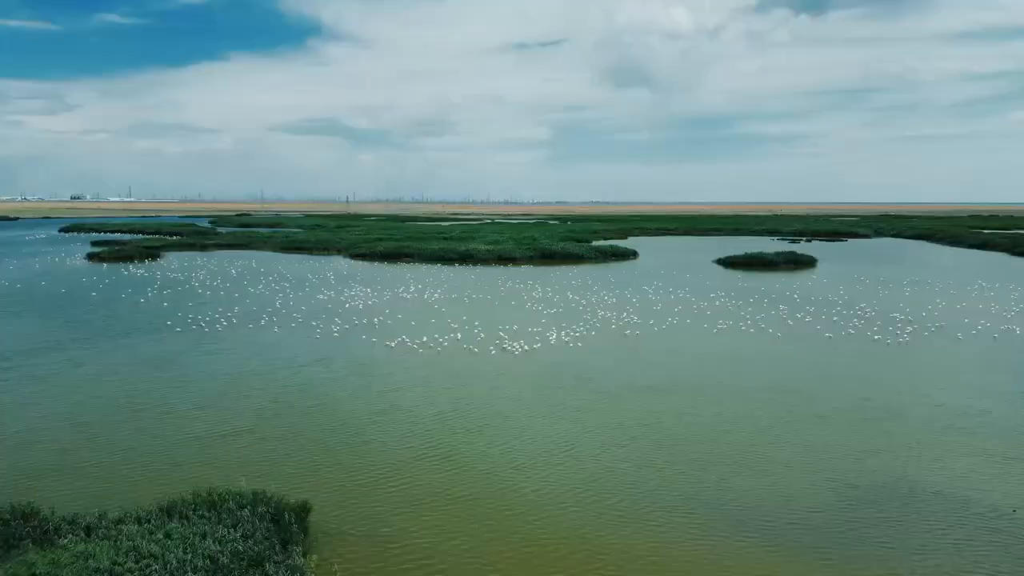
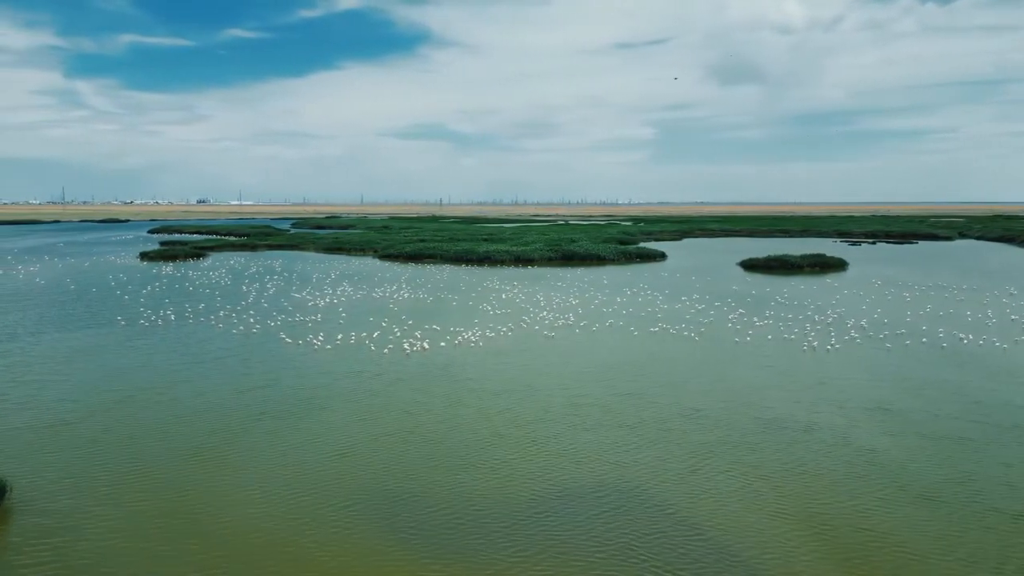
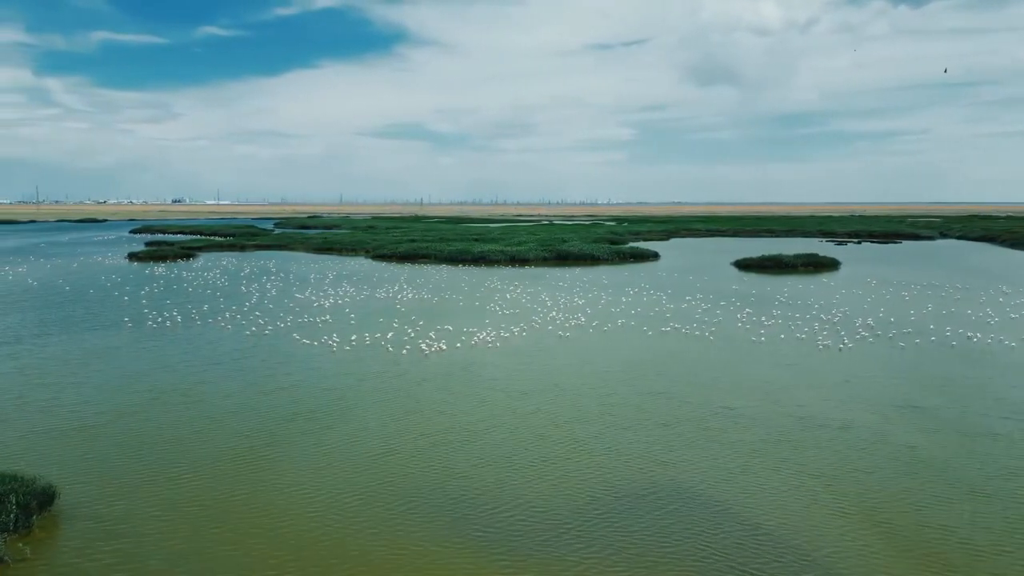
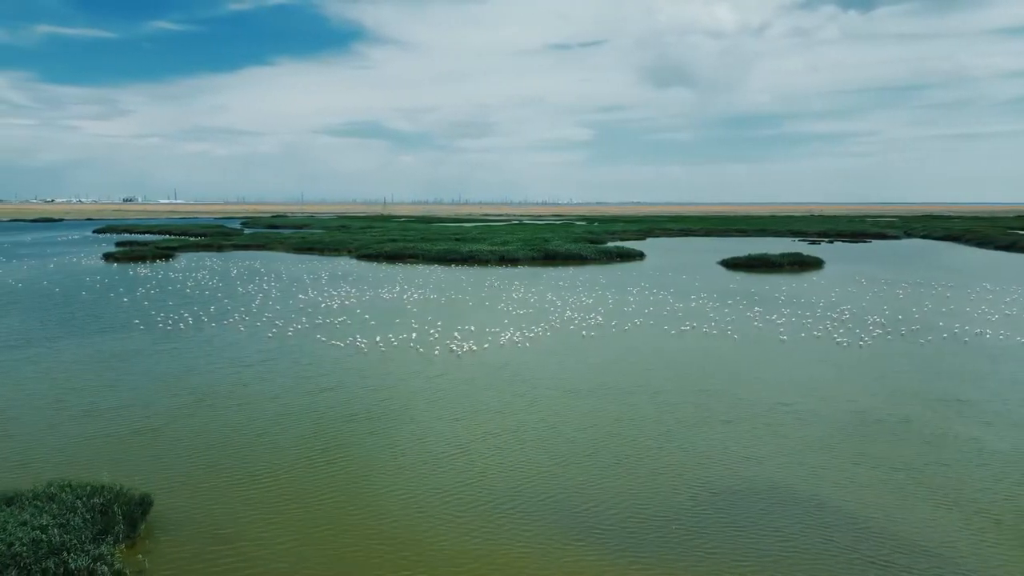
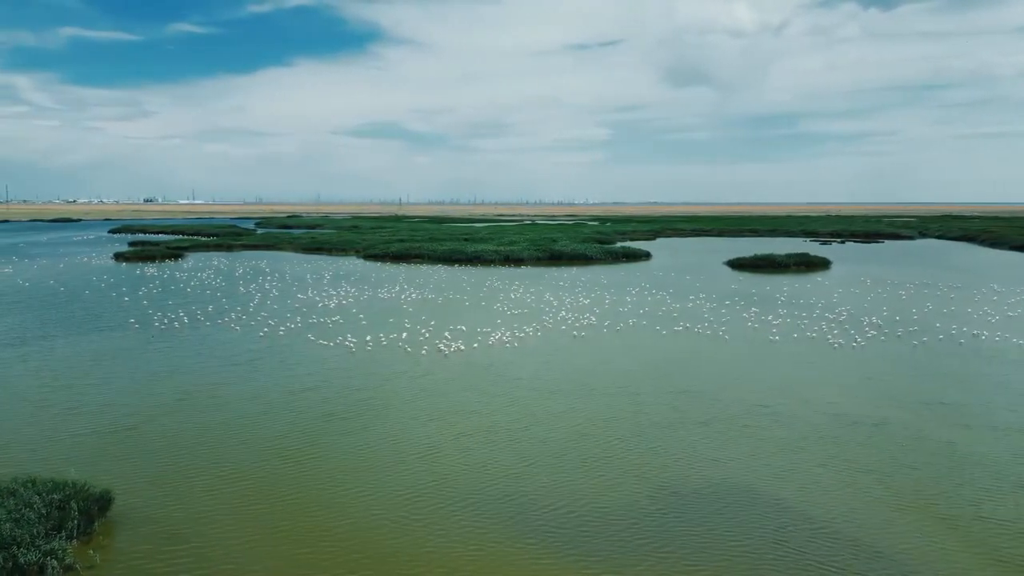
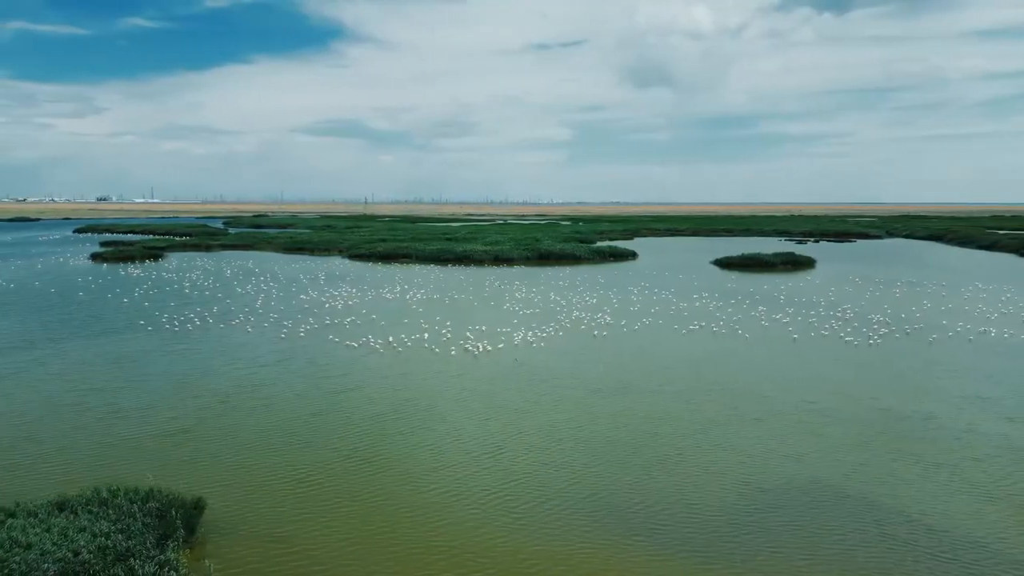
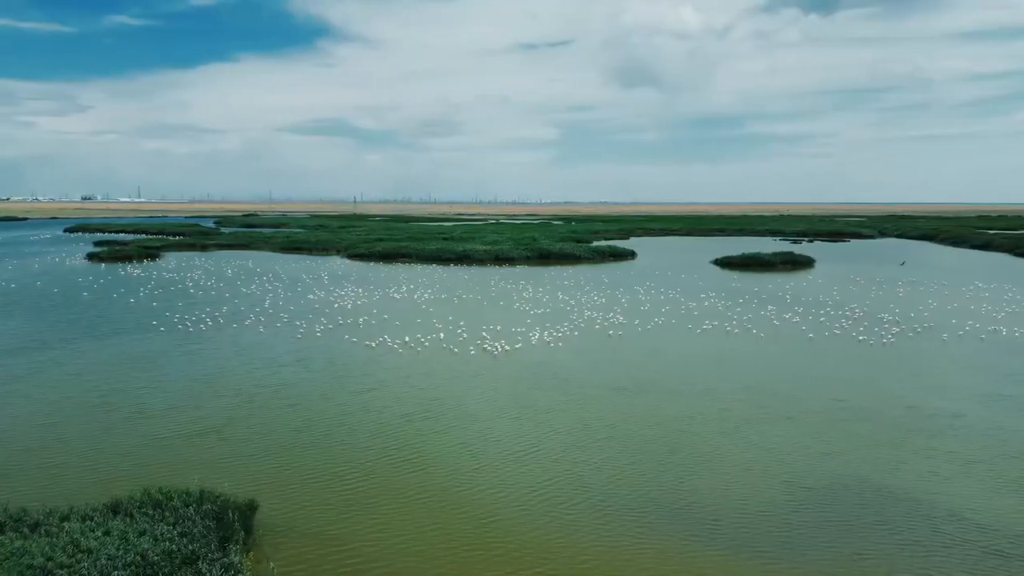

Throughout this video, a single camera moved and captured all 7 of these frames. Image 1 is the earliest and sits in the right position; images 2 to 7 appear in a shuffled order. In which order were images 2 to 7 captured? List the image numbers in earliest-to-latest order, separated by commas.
7, 6, 4, 5, 3, 2
